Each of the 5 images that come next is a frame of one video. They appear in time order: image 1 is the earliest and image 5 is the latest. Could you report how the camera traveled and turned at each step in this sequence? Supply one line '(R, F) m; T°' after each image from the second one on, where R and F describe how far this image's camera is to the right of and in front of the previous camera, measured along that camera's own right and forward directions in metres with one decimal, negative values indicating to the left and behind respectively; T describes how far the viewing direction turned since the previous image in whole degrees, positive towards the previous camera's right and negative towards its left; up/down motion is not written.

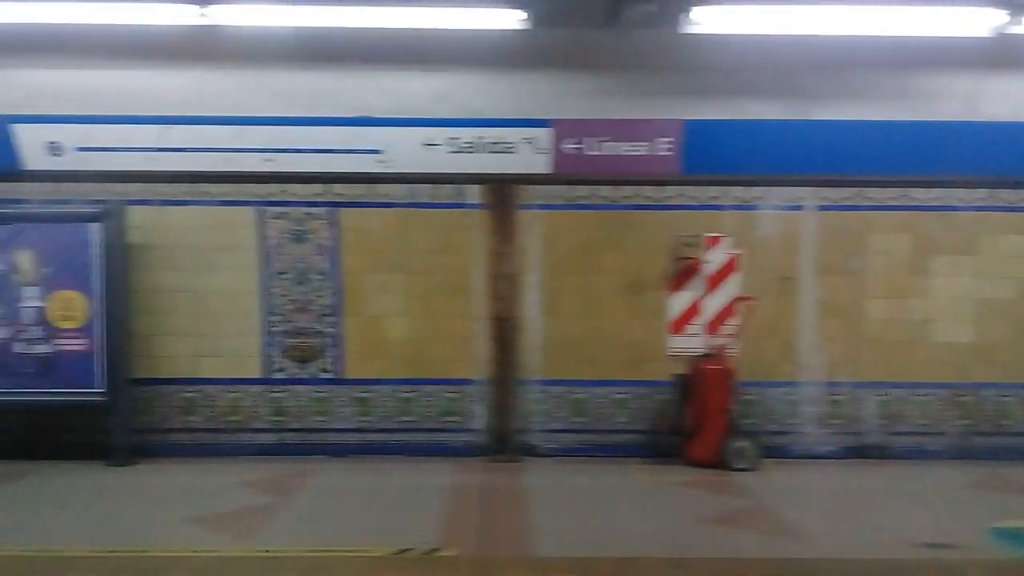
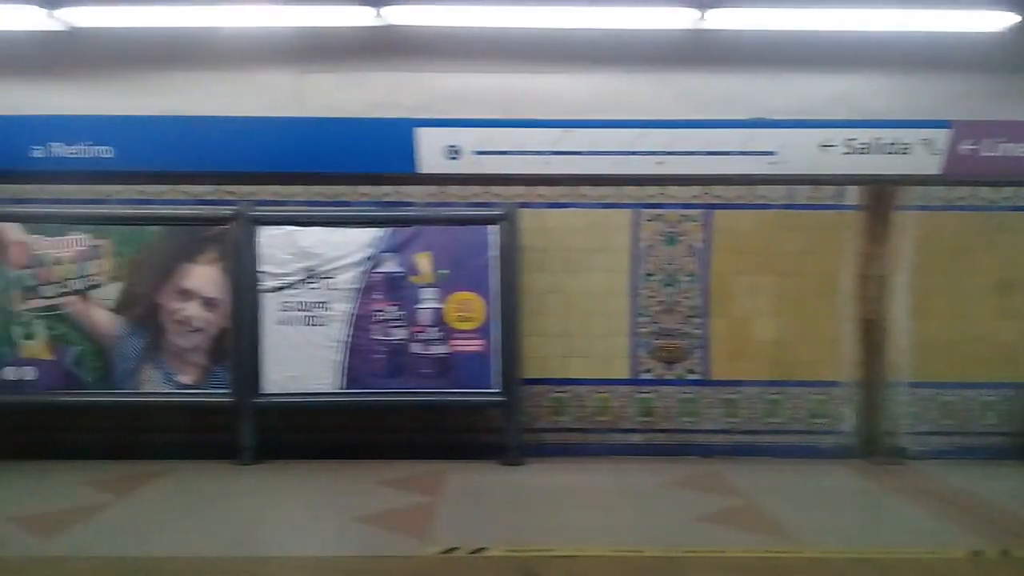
(-3.6, 0.0) m; -1°
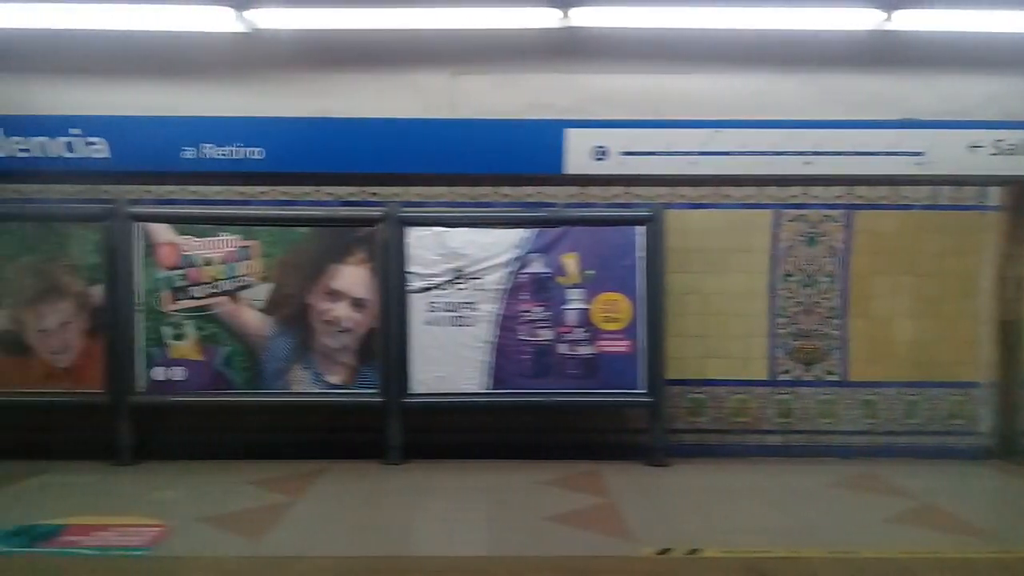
(-1.3, 0.0) m; 0°
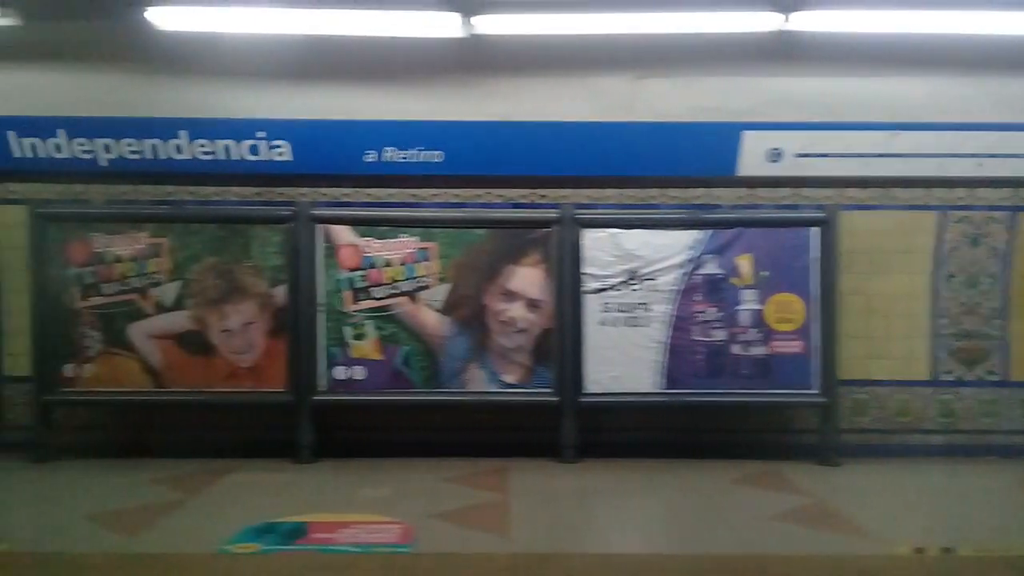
(-1.6, -0.1) m; 0°
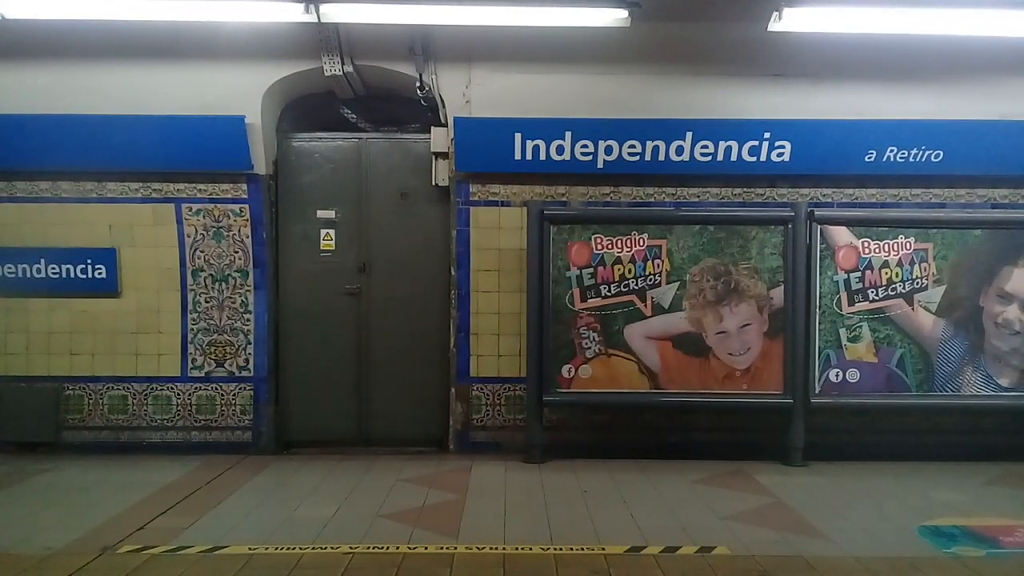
(-4.5, 0.0) m; -1°
